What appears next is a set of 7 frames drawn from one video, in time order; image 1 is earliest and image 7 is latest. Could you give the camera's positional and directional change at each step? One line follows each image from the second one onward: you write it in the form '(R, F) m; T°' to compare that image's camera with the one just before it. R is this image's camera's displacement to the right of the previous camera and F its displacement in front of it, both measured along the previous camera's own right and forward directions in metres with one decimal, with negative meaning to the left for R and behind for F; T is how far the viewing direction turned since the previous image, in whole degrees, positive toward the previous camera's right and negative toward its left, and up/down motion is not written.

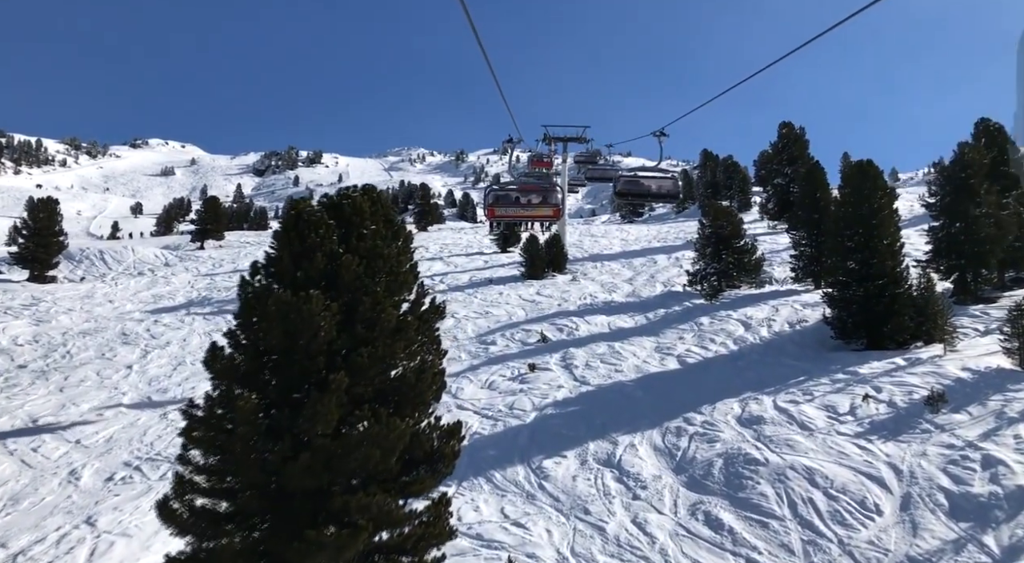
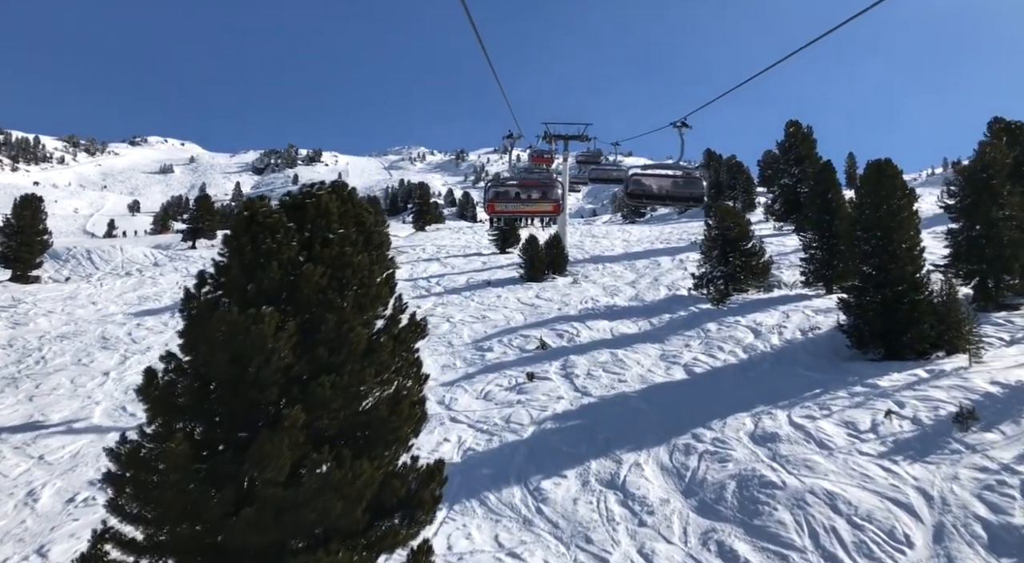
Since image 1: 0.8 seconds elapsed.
(+0.1, +0.9) m; 0°
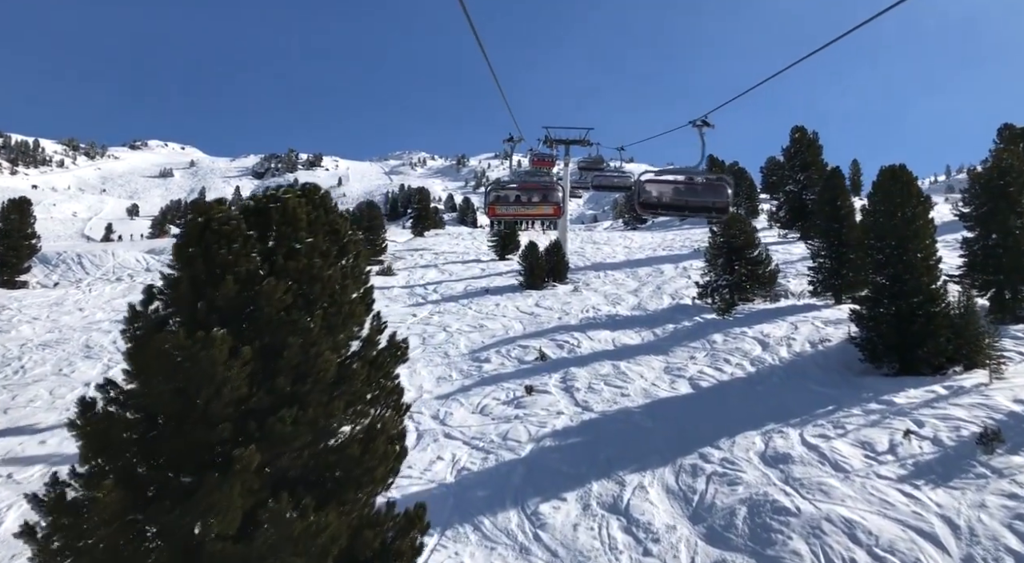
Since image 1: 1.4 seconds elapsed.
(+0.1, +0.6) m; 0°
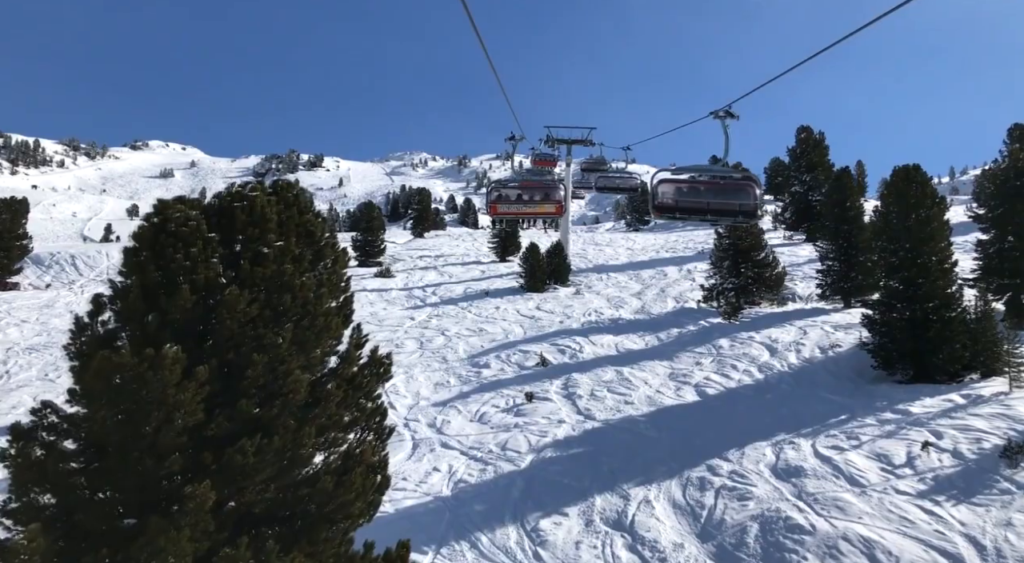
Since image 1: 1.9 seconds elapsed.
(0.0, +0.5) m; 0°
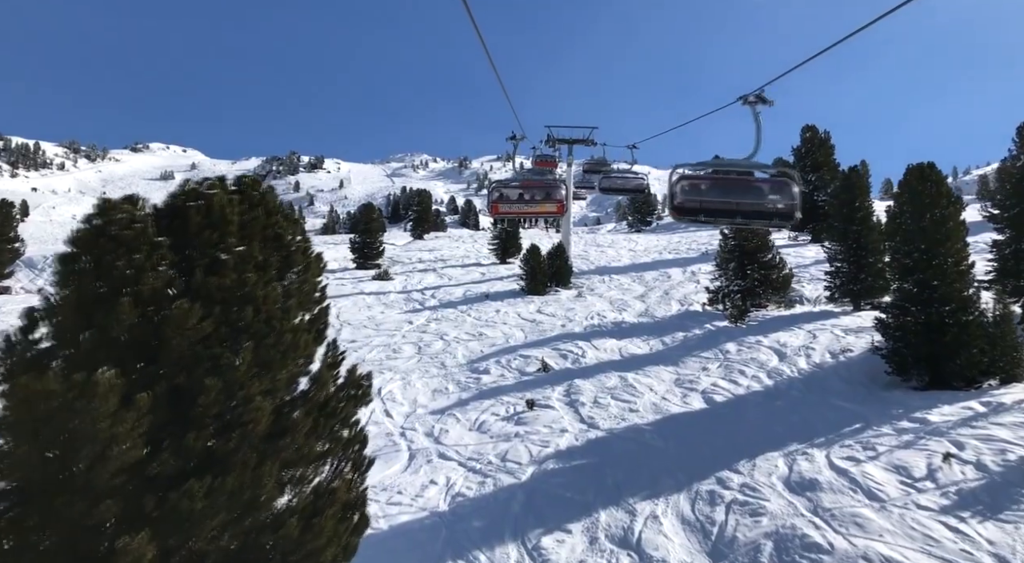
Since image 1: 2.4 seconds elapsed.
(0.0, +0.5) m; 0°
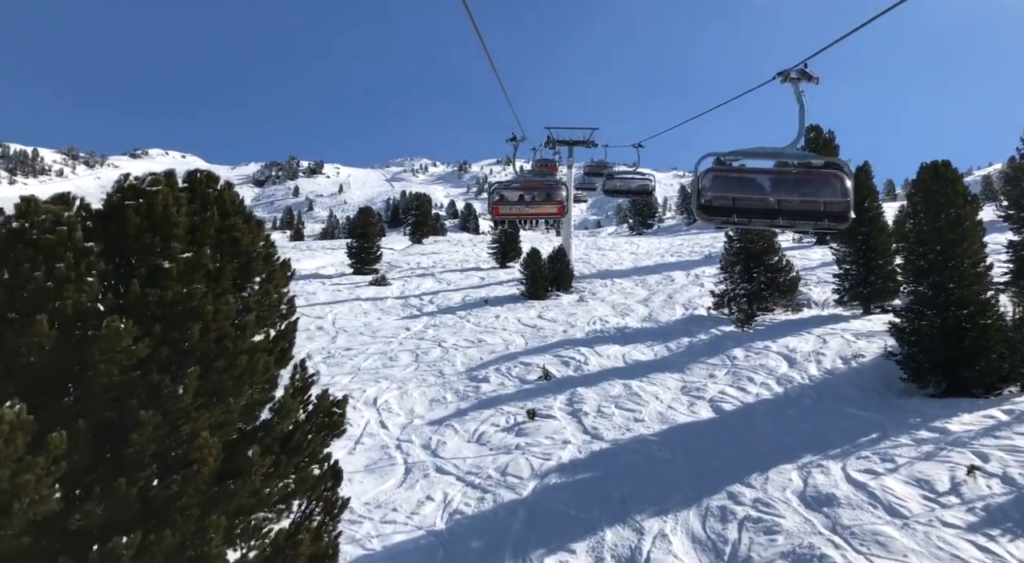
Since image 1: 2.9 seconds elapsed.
(0.0, +0.5) m; 0°
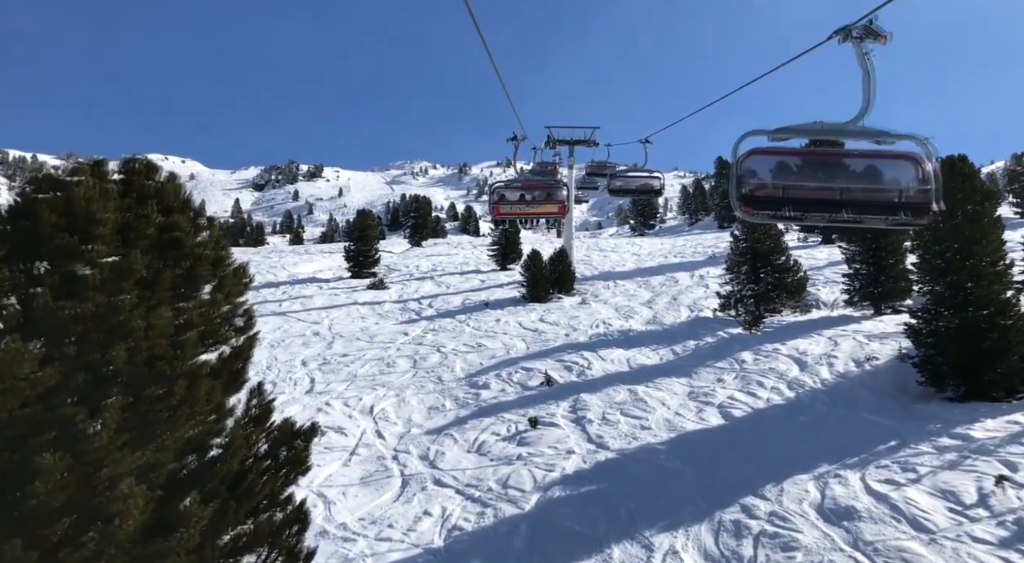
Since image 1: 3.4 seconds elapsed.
(0.0, +0.5) m; 0°
